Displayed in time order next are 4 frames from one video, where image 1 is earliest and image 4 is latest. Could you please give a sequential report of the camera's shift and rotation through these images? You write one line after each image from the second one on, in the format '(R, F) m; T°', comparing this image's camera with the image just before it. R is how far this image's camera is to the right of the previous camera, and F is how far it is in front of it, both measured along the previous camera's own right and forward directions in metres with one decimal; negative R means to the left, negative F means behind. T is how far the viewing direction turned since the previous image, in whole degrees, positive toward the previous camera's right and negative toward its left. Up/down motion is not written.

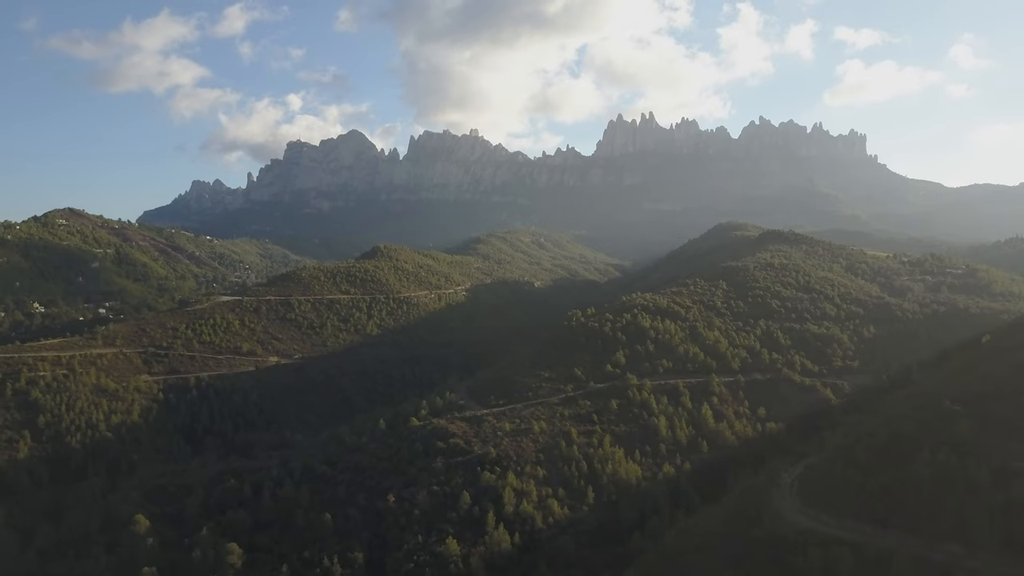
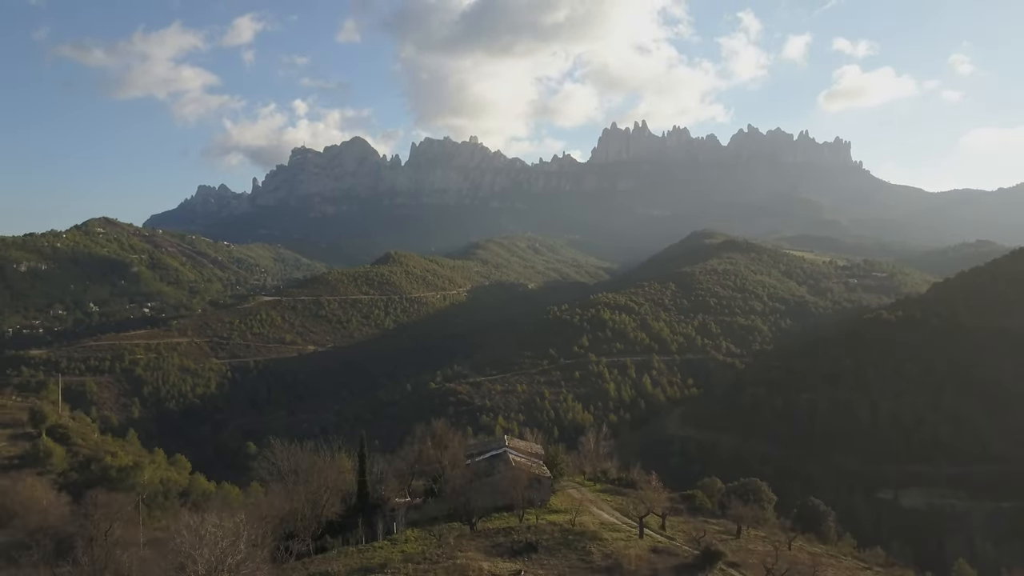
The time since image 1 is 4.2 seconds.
(+1.9, -25.2) m; 0°
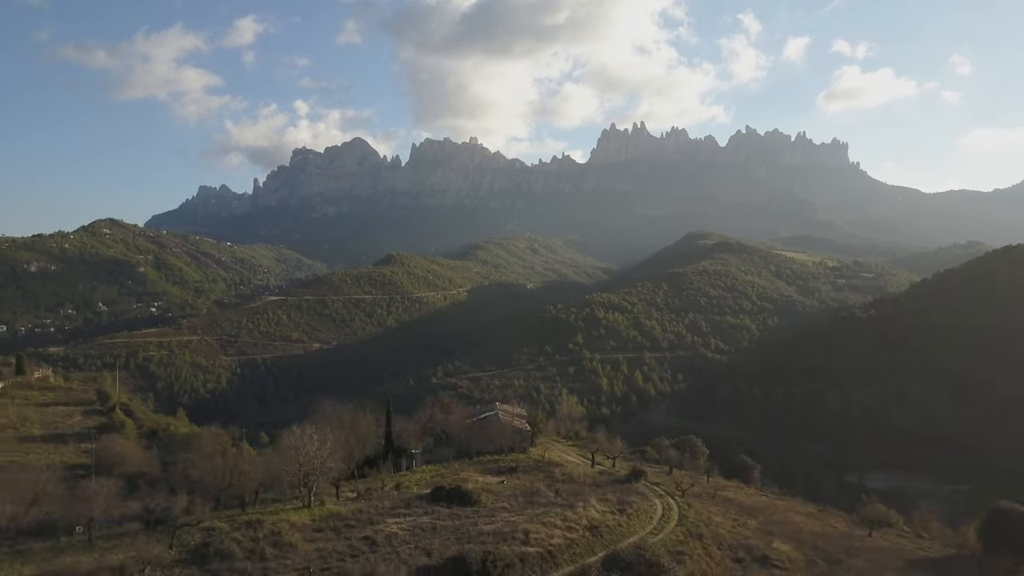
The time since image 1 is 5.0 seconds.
(+0.5, -4.8) m; 0°
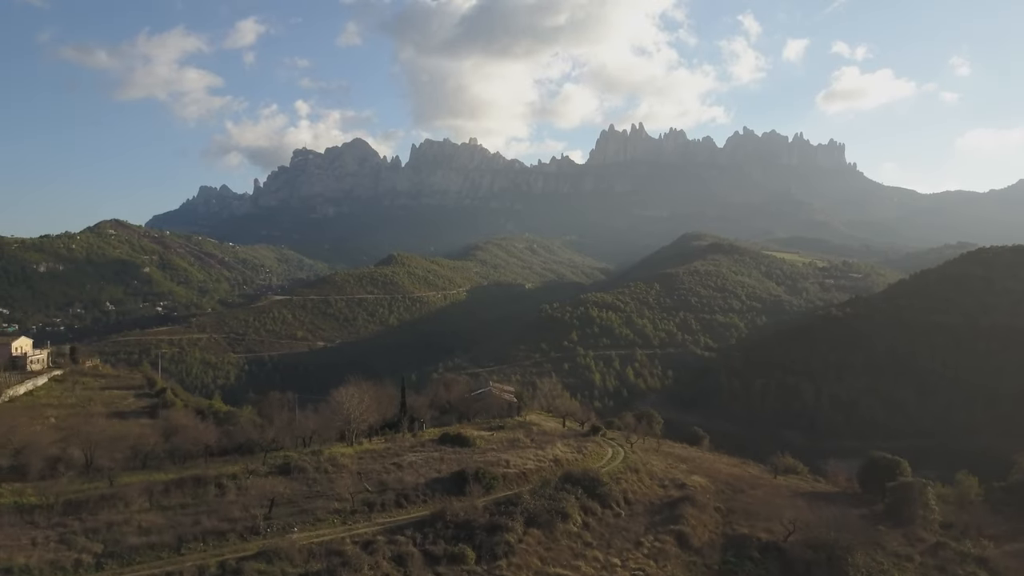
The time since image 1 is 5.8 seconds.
(+0.5, -4.7) m; 0°
